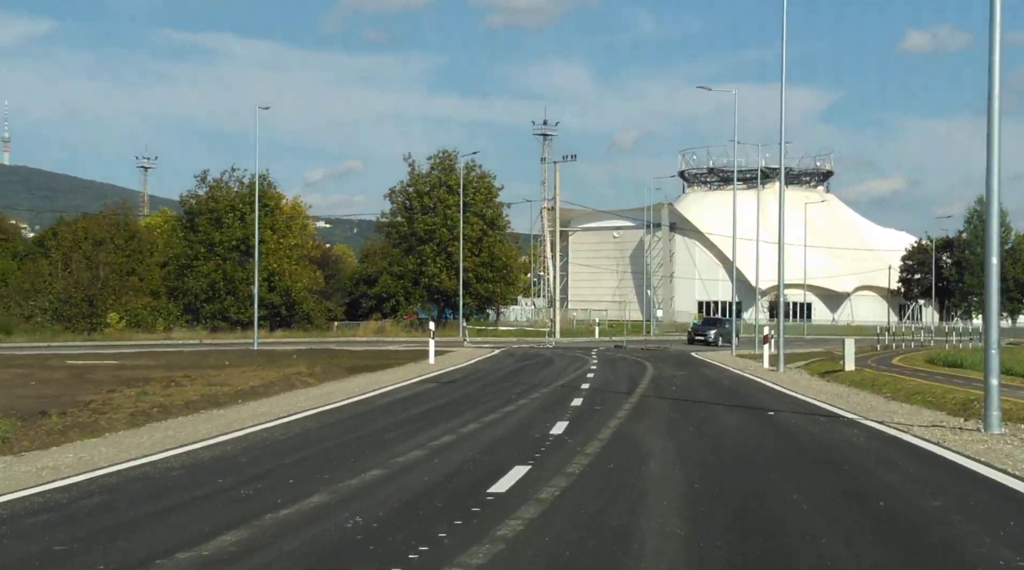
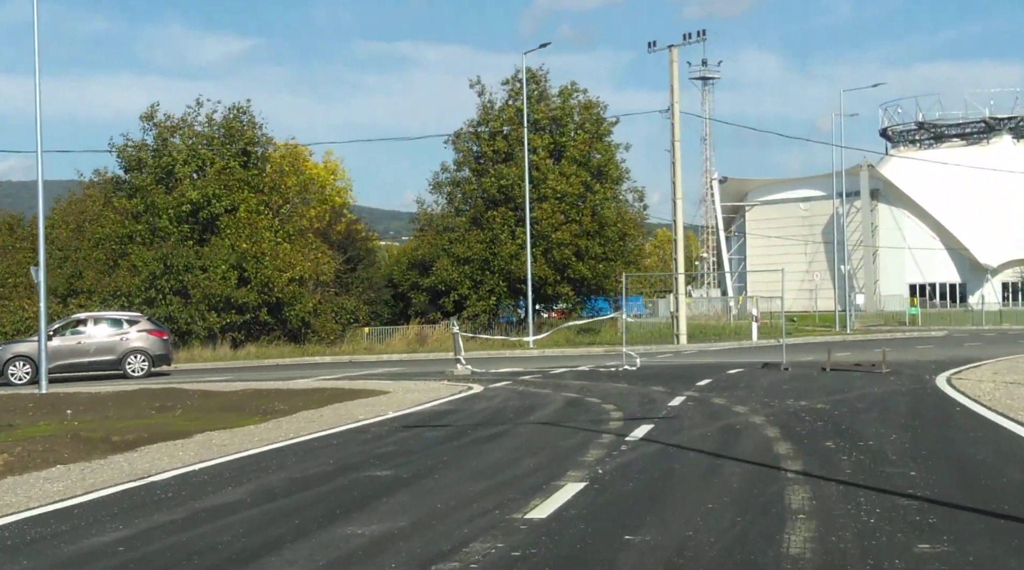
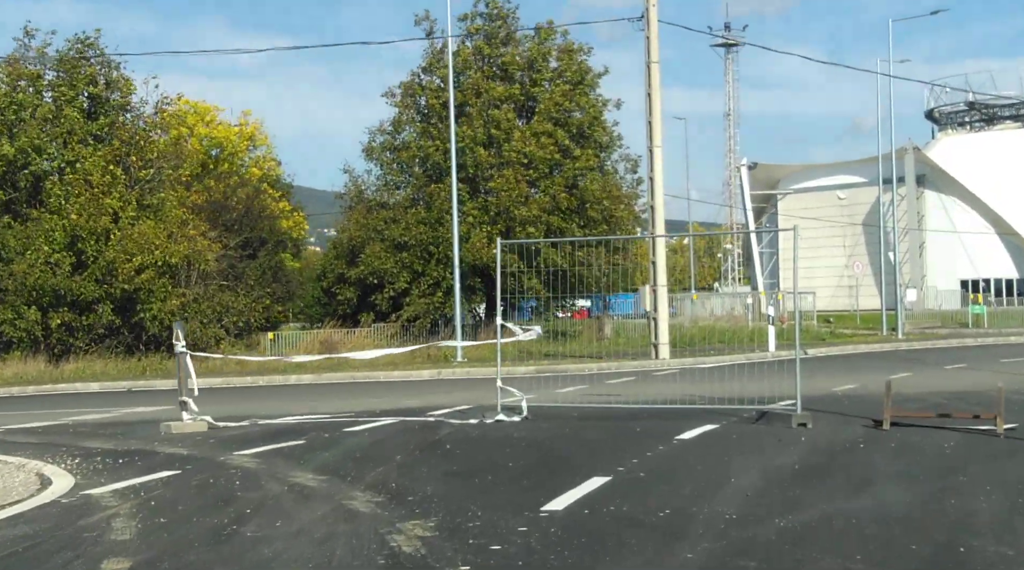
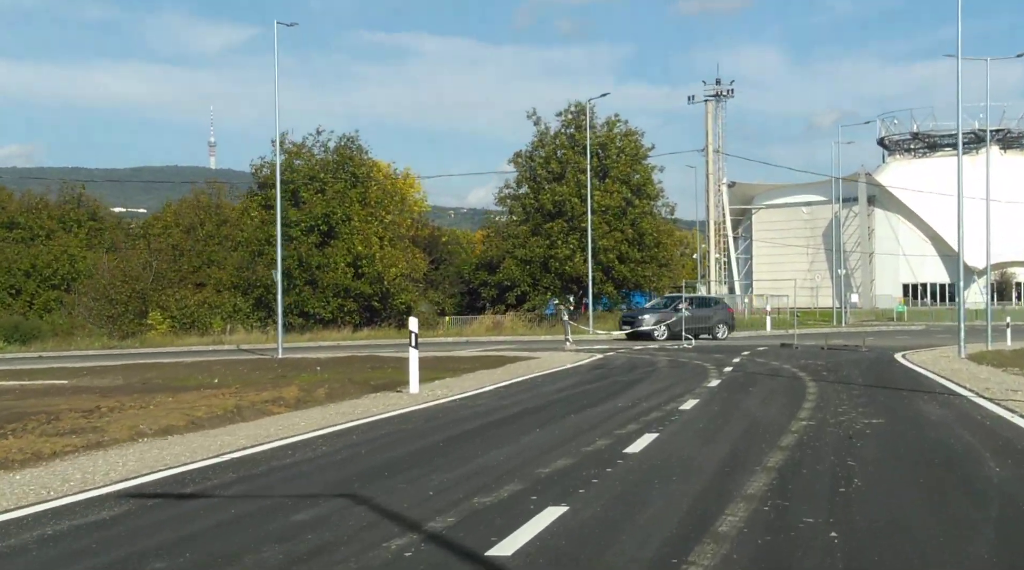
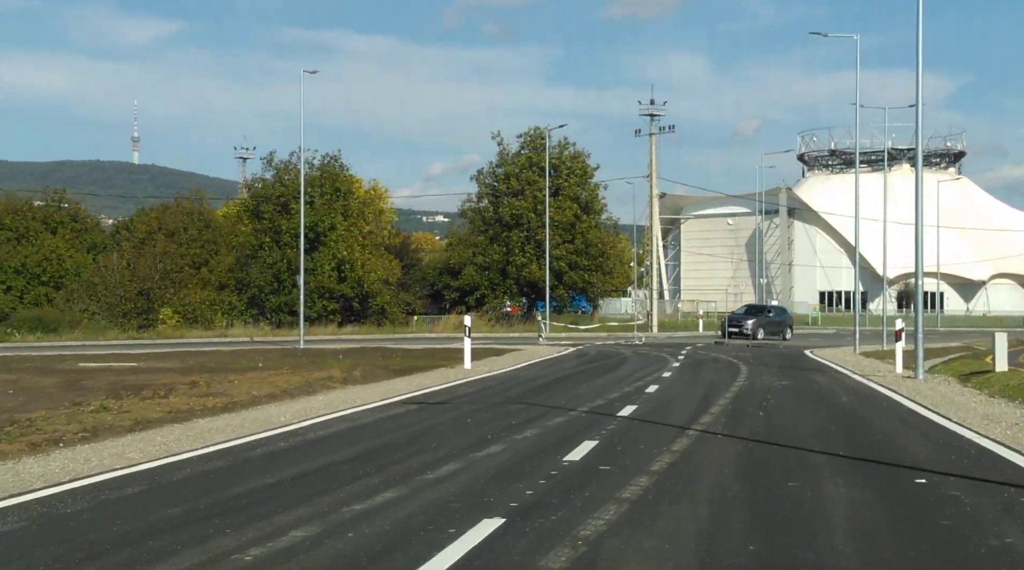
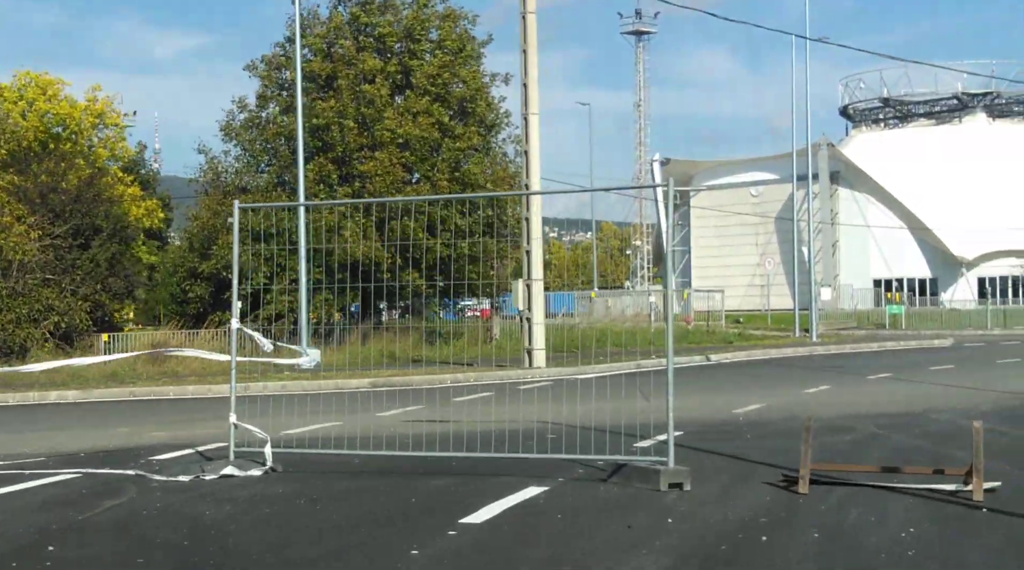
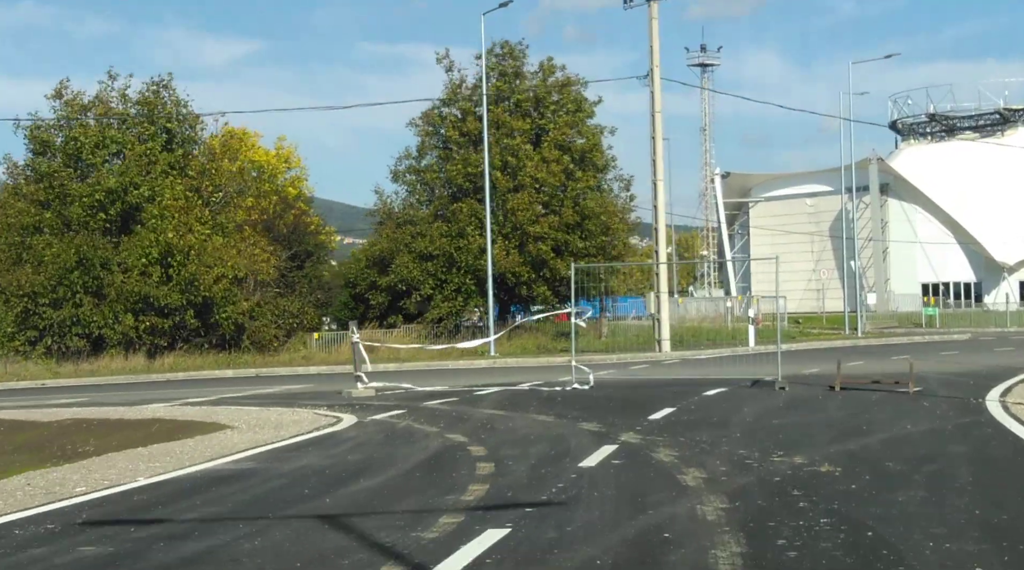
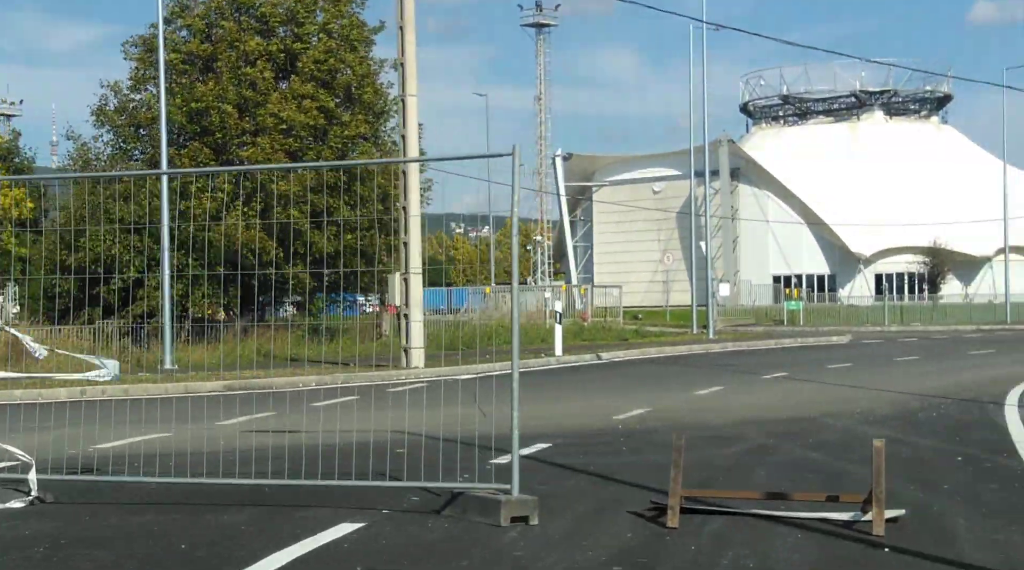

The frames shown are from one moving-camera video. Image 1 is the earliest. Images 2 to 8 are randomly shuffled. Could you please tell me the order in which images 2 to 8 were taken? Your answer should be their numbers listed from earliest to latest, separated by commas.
5, 4, 2, 7, 3, 6, 8
